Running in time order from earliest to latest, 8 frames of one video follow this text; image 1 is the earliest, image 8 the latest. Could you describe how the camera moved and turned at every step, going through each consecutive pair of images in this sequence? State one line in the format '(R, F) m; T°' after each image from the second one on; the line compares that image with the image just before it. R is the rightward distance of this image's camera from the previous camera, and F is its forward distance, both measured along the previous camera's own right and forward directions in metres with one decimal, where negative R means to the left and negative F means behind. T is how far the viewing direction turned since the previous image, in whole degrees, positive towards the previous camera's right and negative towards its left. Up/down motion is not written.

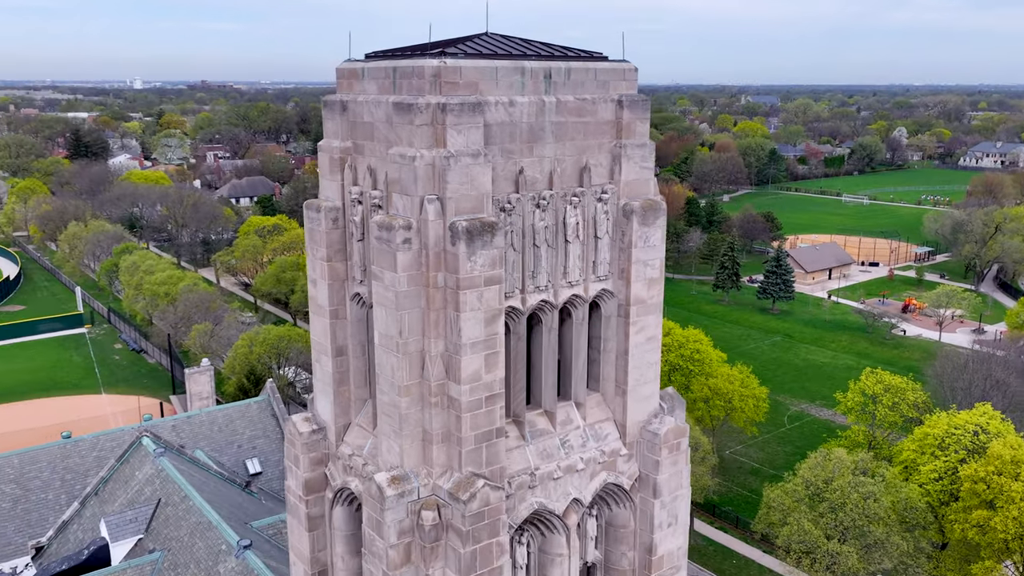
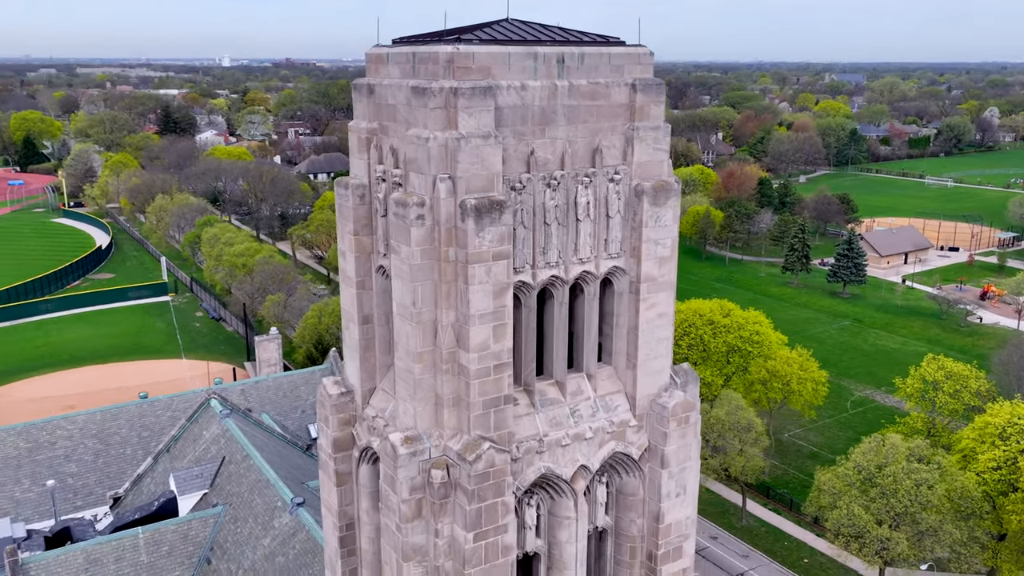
(+1.1, -0.7) m; -5°
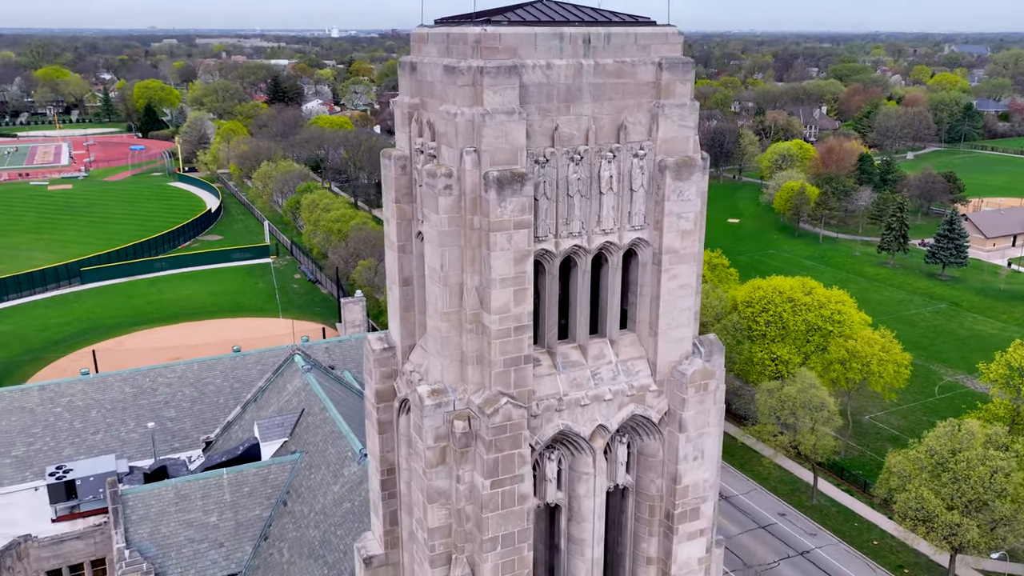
(+1.4, -0.9) m; -7°
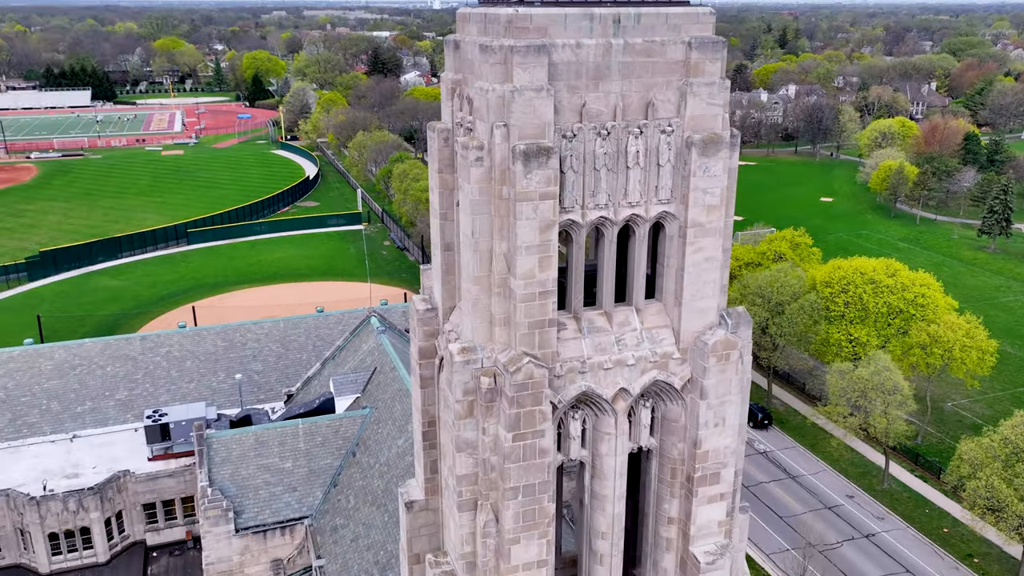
(+1.3, -0.9) m; -6°
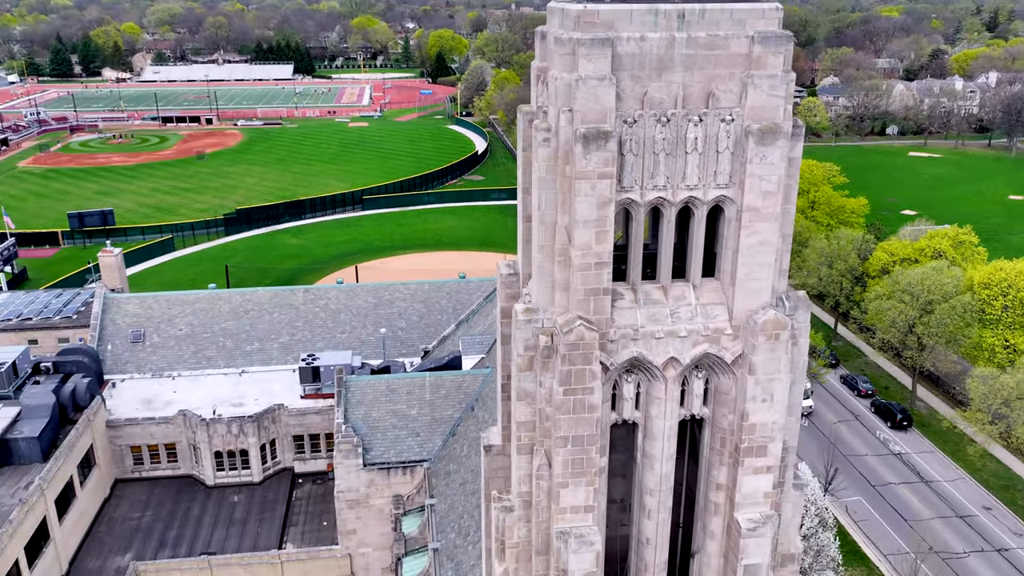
(+2.4, -1.6) m; -12°
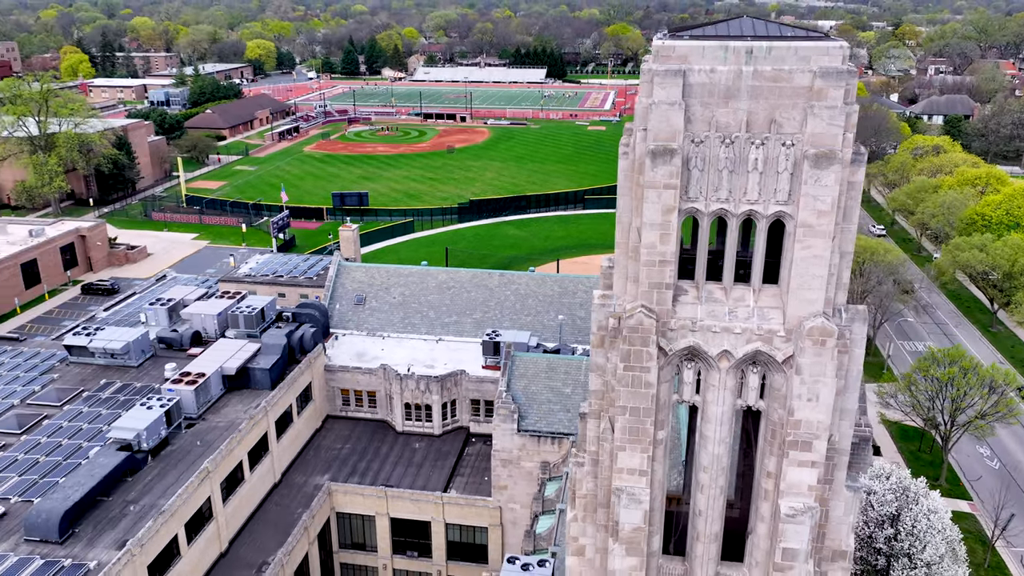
(+4.3, -3.0) m; -17°
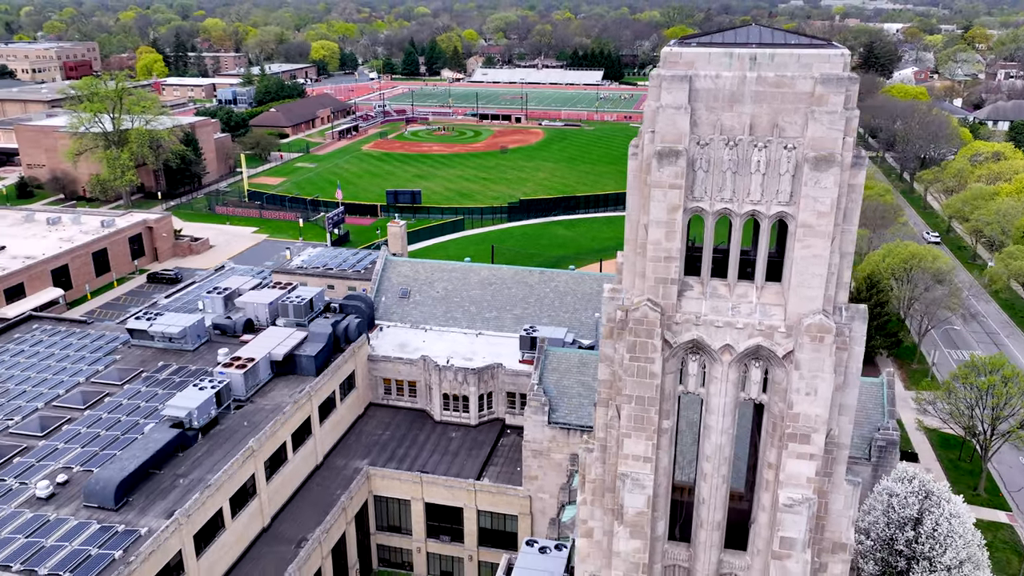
(+1.2, -1.2) m; -4°
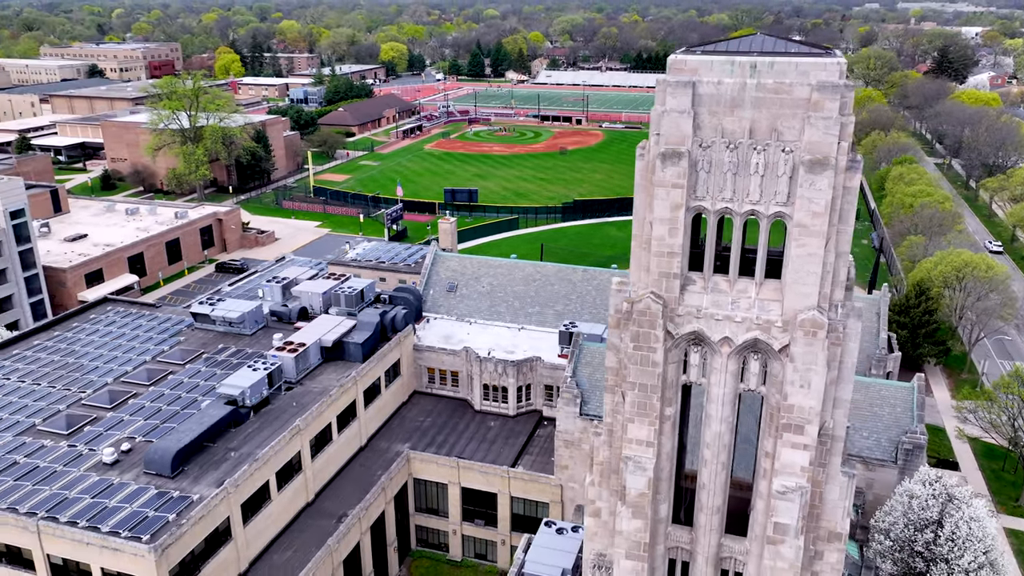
(+1.5, -1.5) m; -5°
